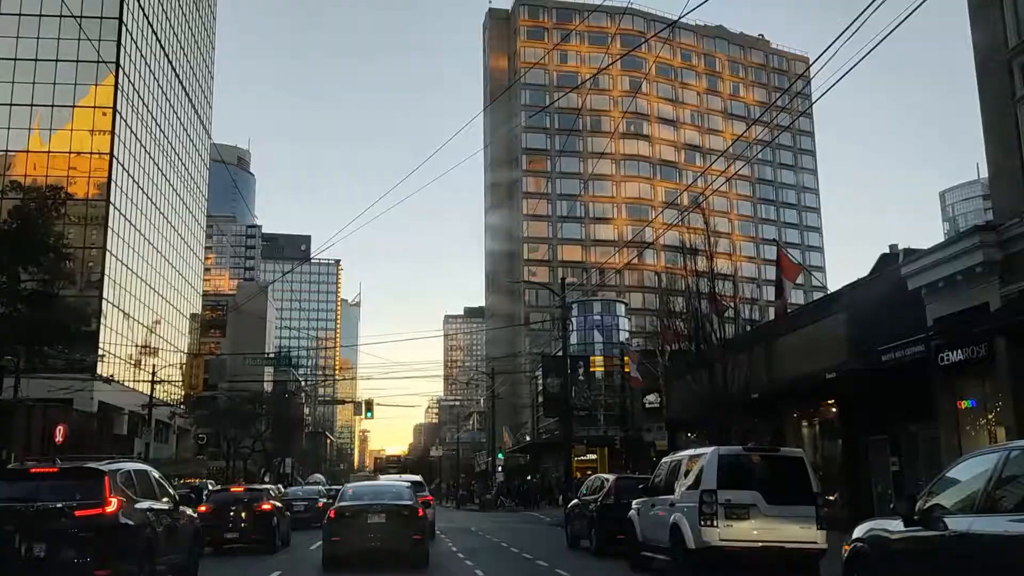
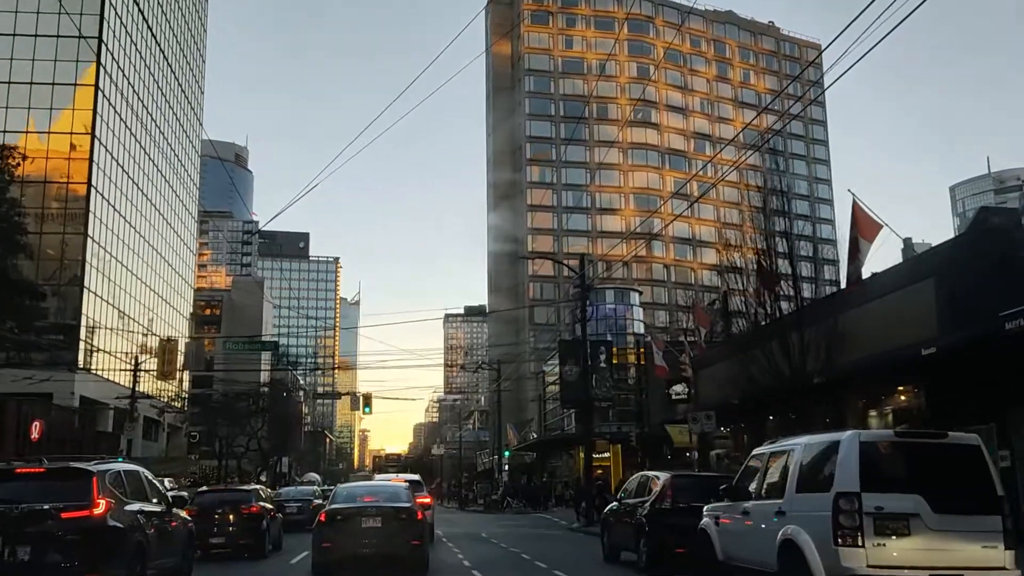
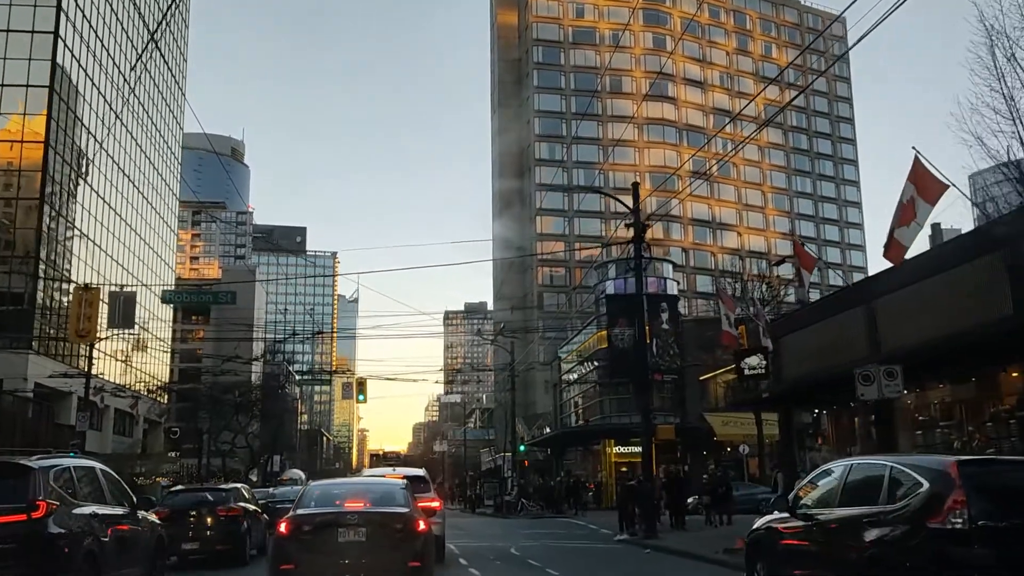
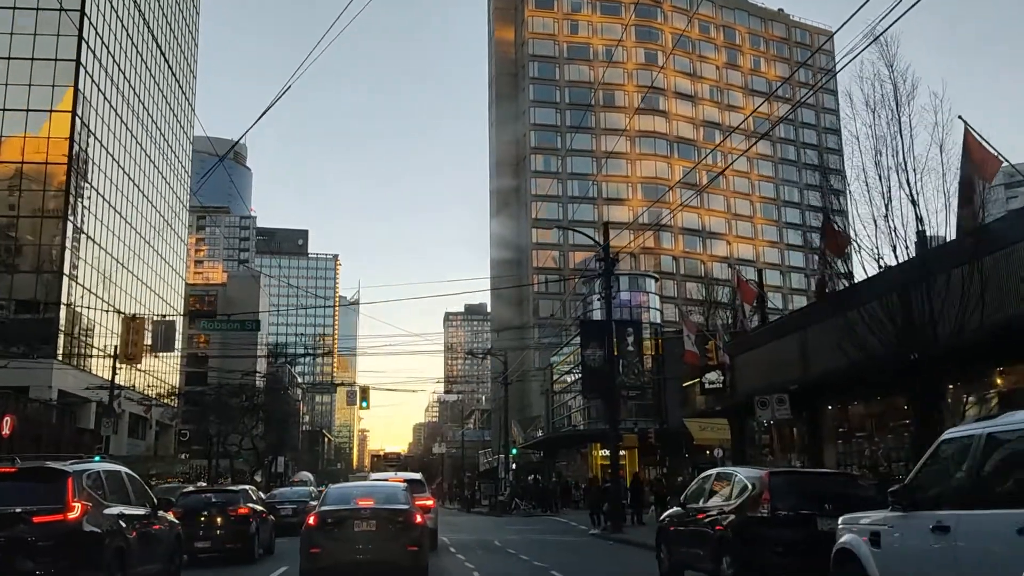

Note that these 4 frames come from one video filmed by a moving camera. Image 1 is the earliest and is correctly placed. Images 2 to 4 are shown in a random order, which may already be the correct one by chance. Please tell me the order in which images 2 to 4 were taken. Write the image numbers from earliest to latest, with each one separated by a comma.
2, 4, 3
